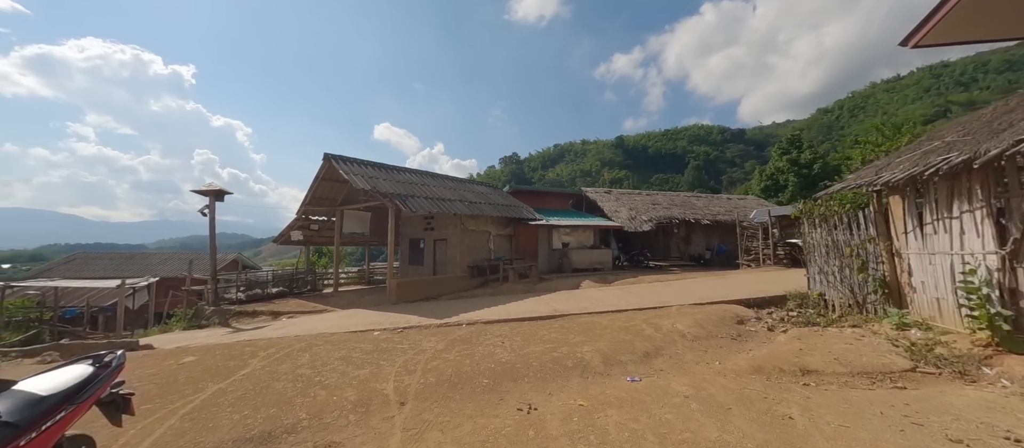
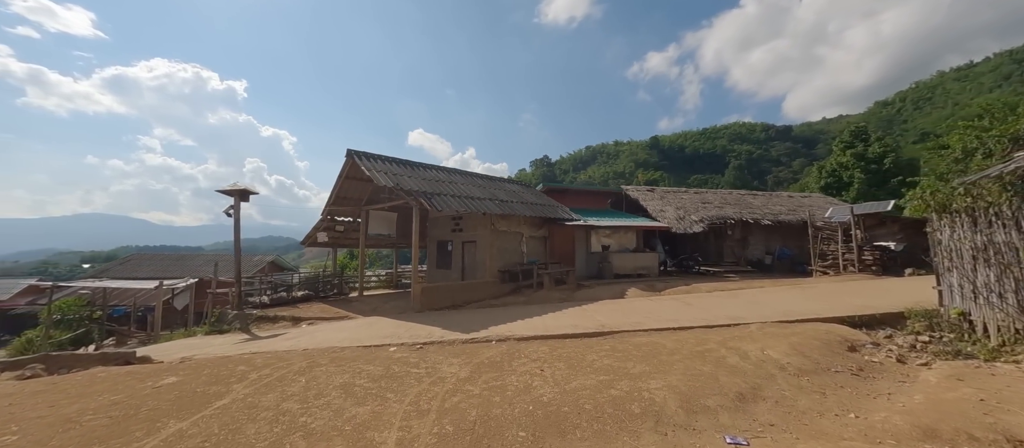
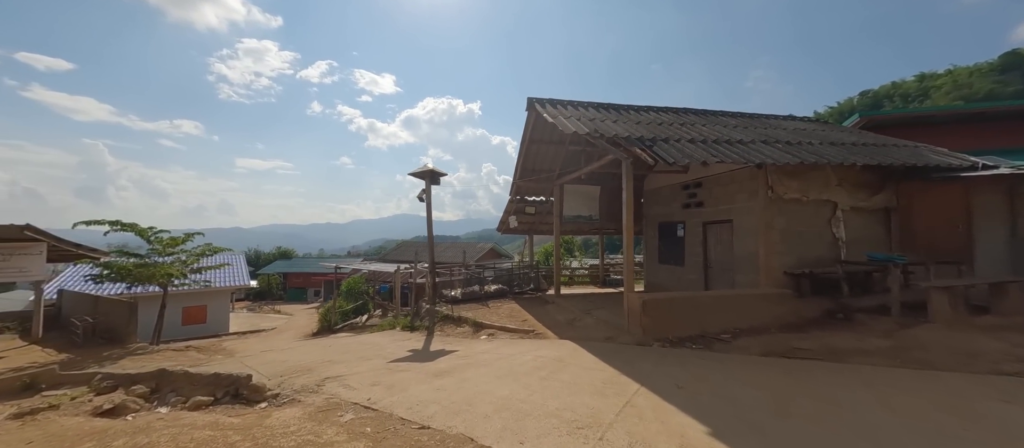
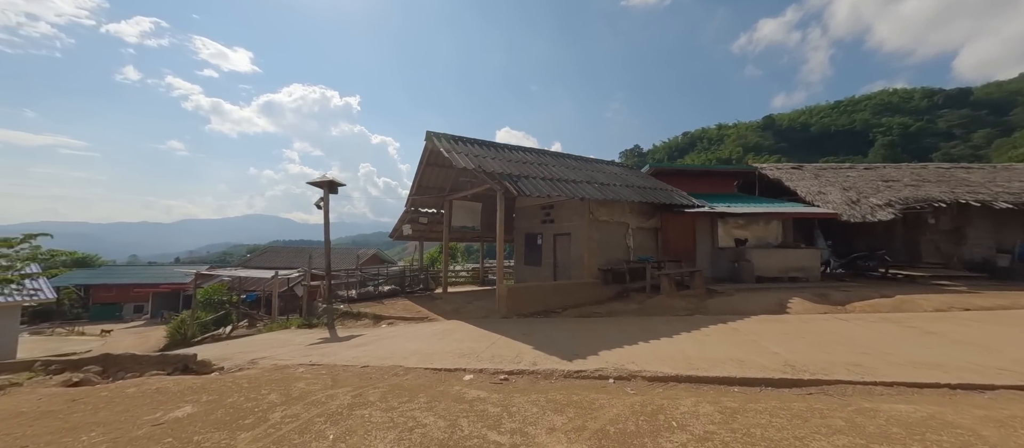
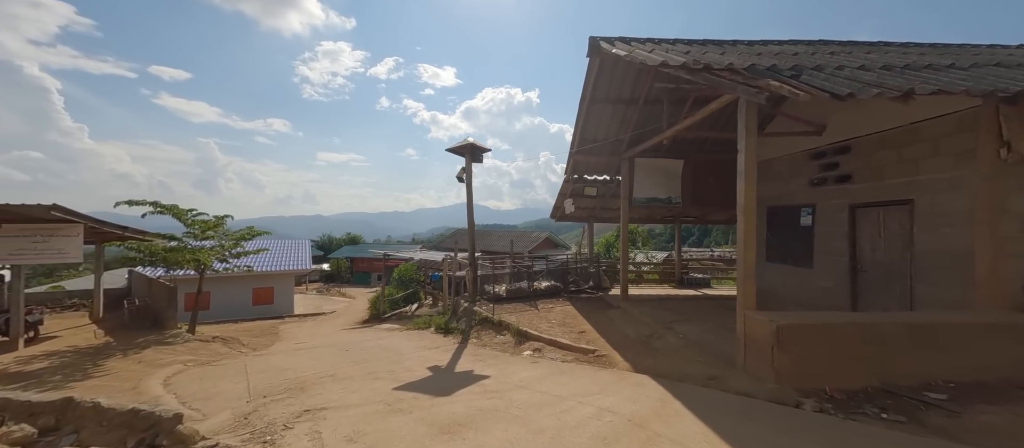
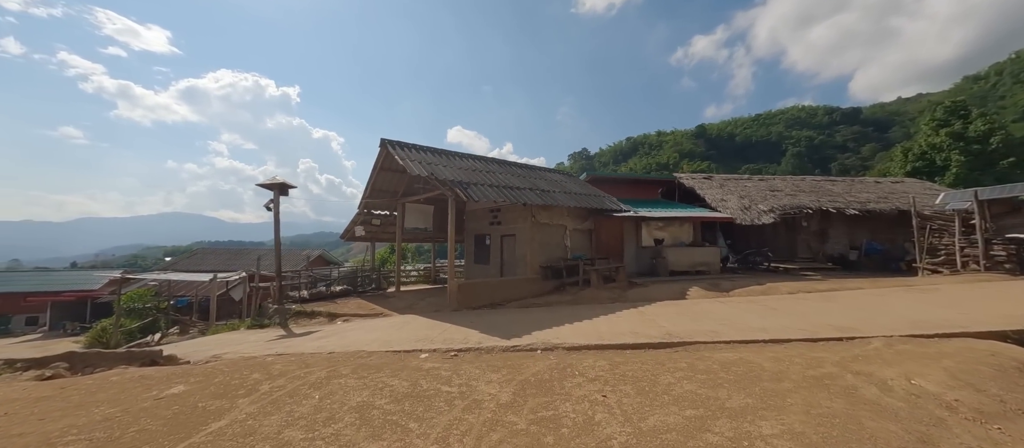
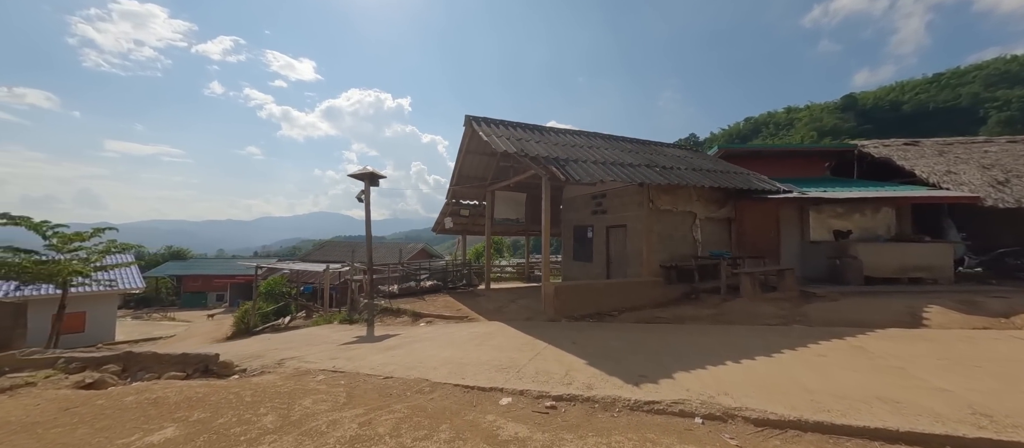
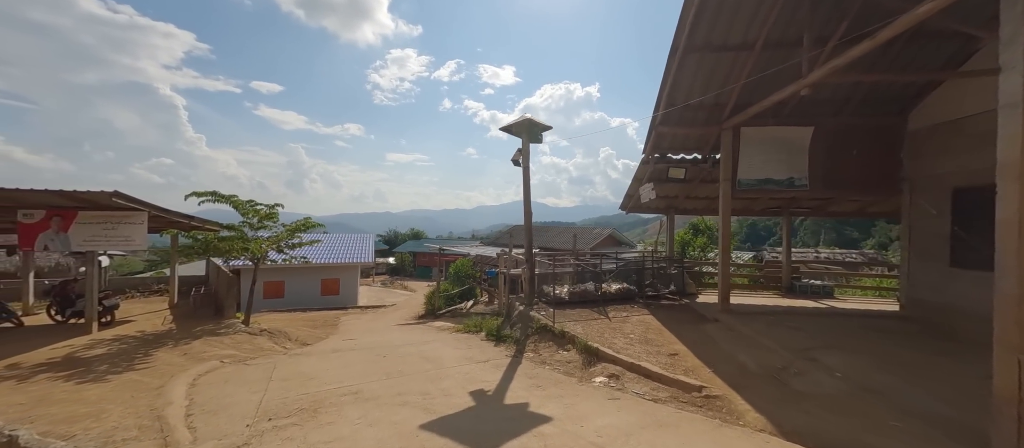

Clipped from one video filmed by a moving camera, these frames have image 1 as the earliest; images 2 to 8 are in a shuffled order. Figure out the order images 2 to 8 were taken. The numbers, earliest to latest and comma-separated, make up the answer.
2, 6, 4, 7, 3, 5, 8
